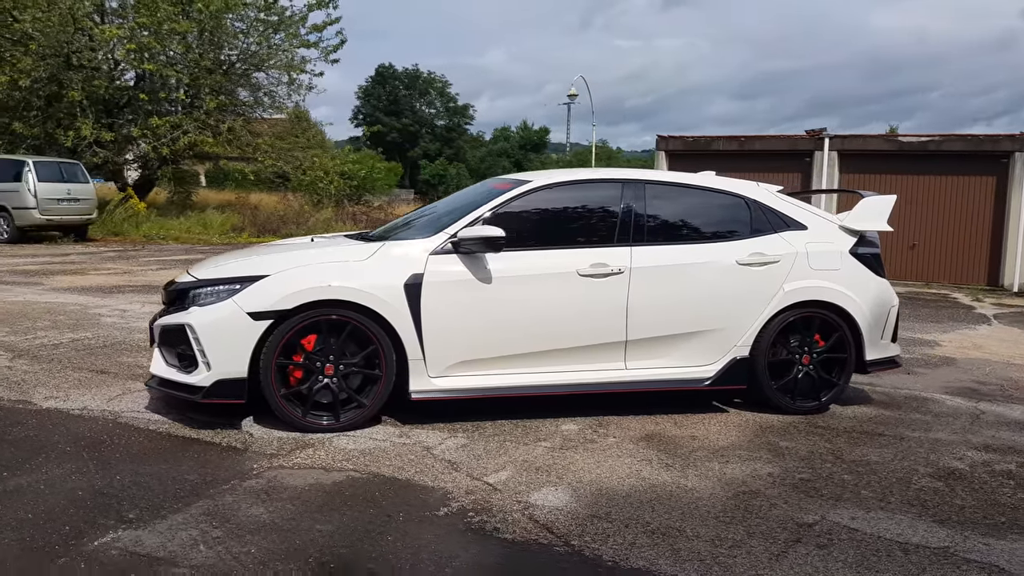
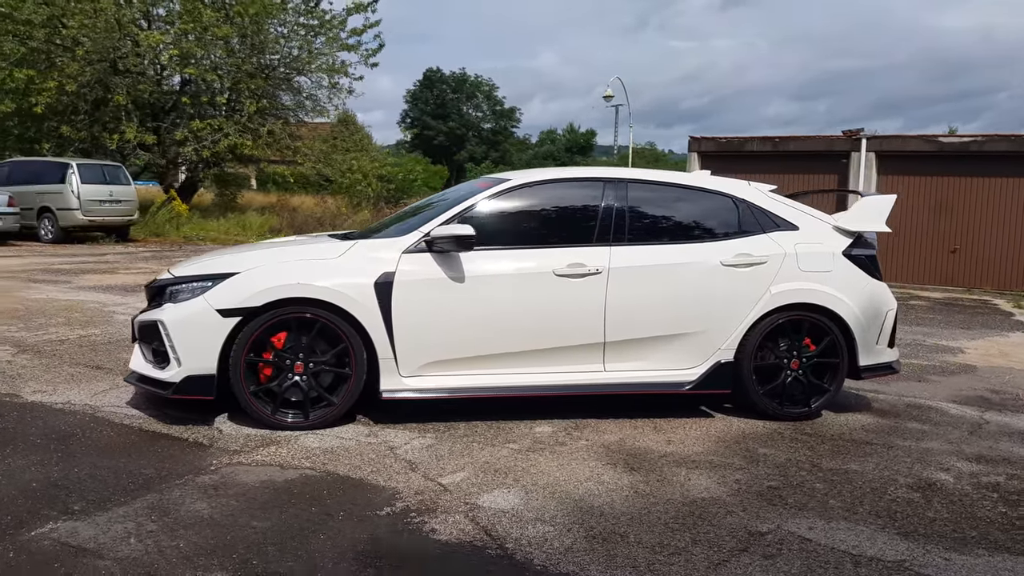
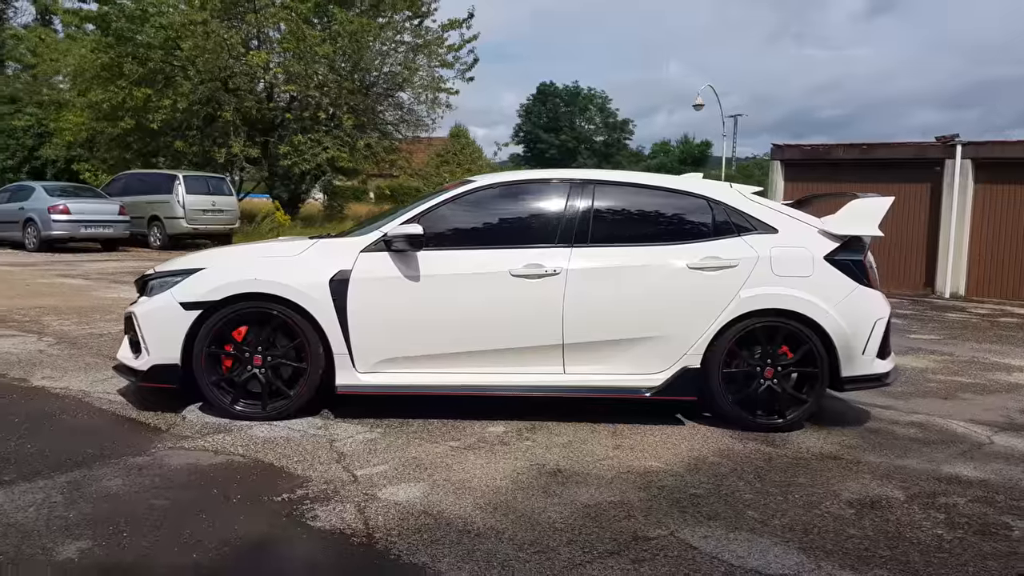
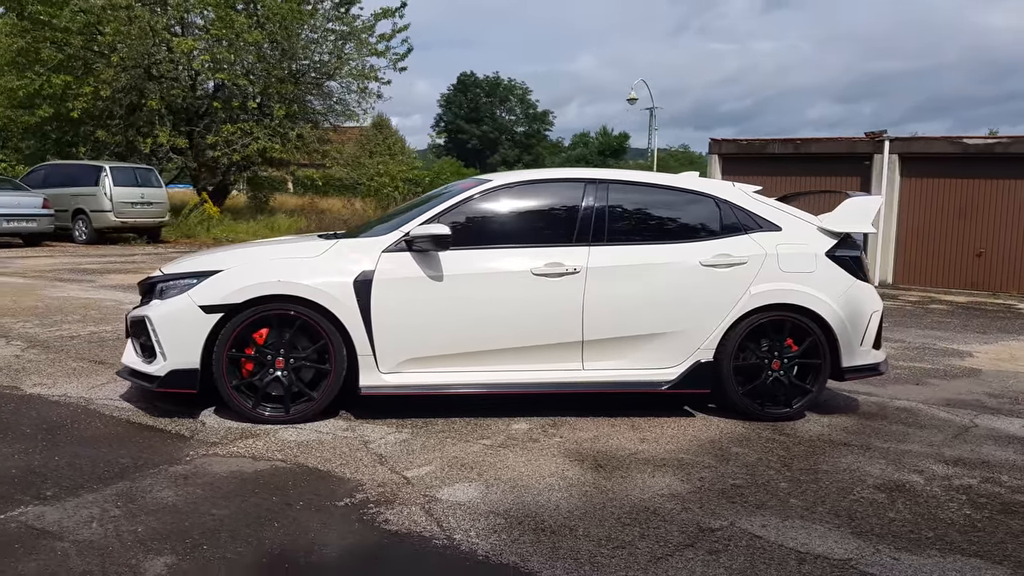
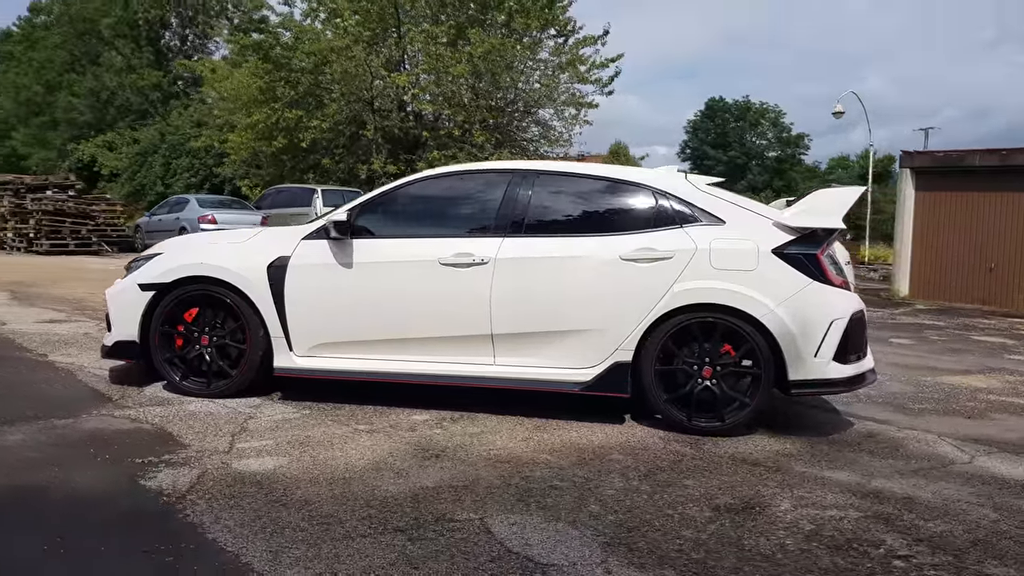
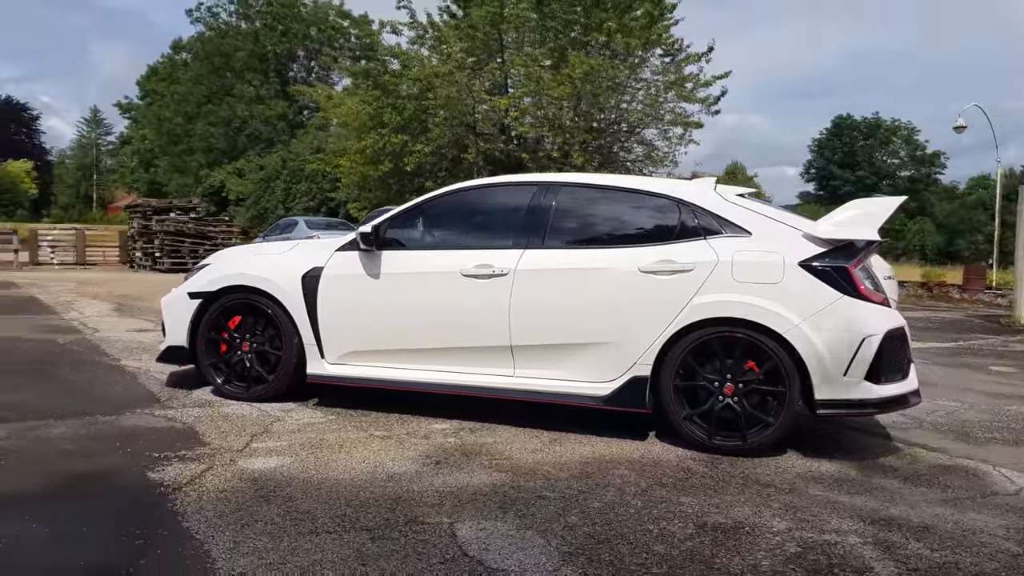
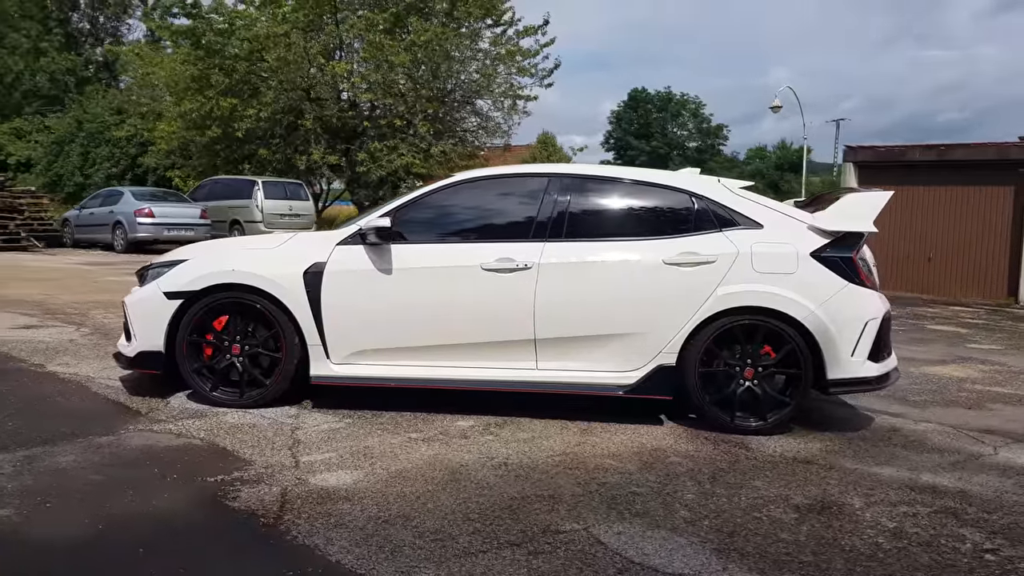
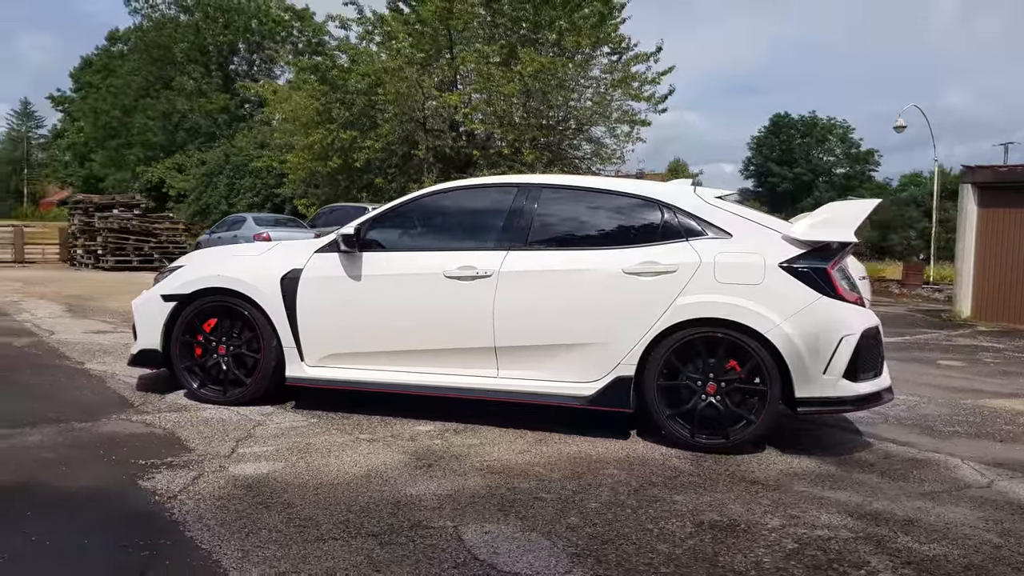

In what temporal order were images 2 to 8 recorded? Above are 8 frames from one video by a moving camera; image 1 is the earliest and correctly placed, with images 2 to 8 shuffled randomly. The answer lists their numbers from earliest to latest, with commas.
2, 4, 3, 7, 5, 8, 6
